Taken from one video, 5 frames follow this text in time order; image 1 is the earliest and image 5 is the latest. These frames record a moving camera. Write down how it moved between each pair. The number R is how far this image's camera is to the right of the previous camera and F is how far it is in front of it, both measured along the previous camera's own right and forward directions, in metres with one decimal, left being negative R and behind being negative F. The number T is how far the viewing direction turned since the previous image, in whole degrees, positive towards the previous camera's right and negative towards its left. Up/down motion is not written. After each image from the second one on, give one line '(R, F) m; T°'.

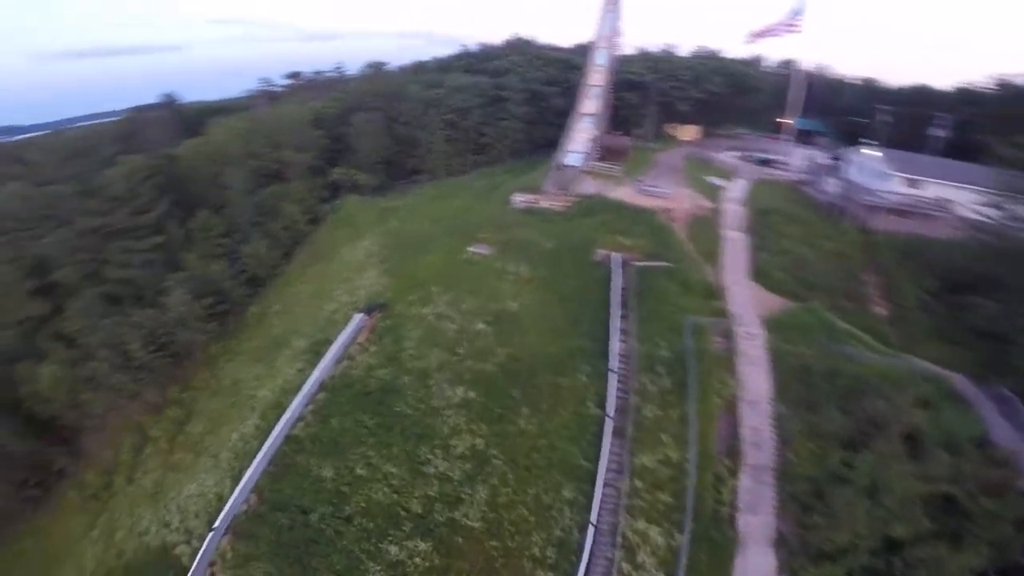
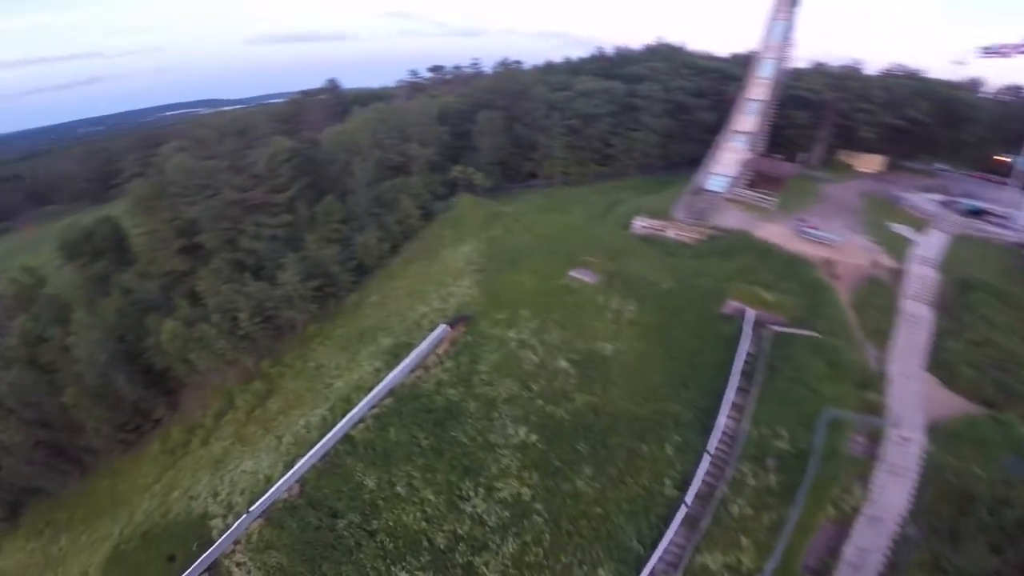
(+2.9, +3.0) m; -16°
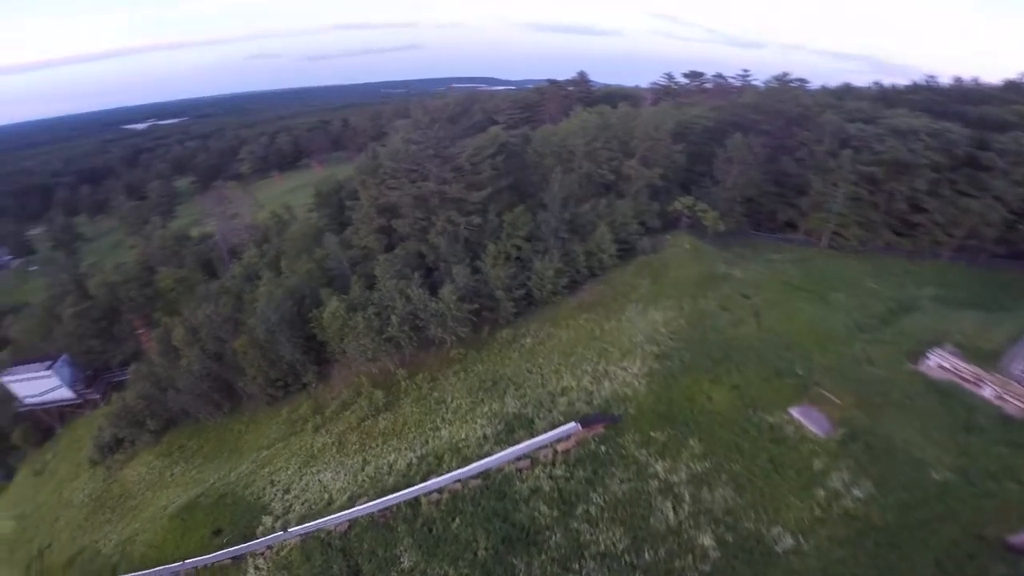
(+2.8, +6.8) m; -26°
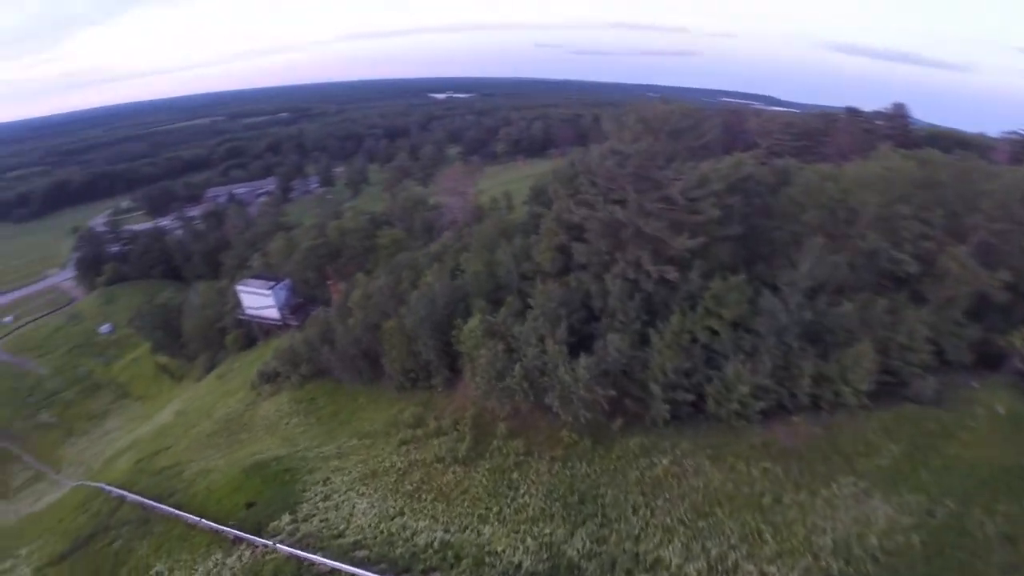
(+4.1, +7.3) m; -28°
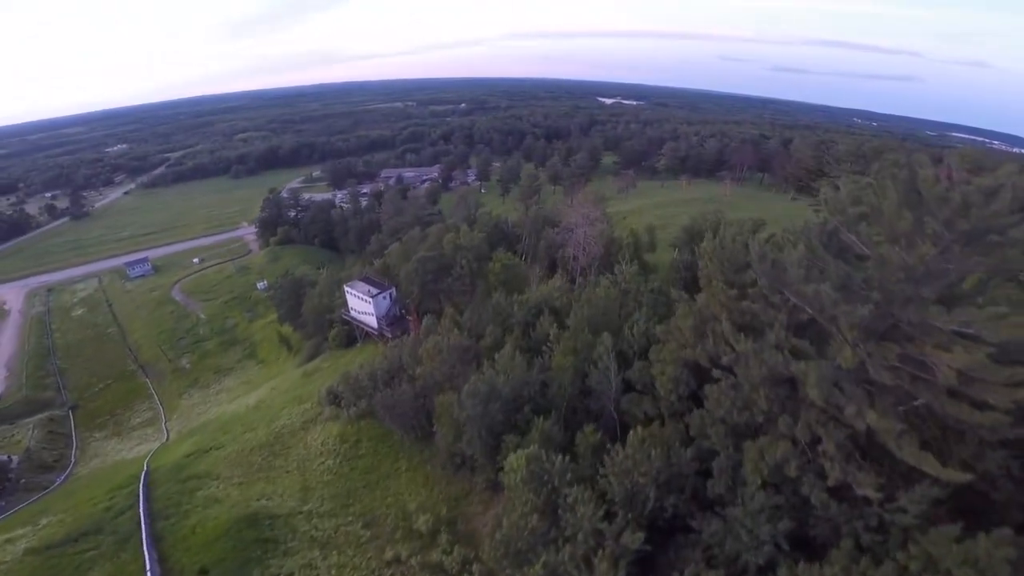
(+2.8, +7.7) m; -19°
